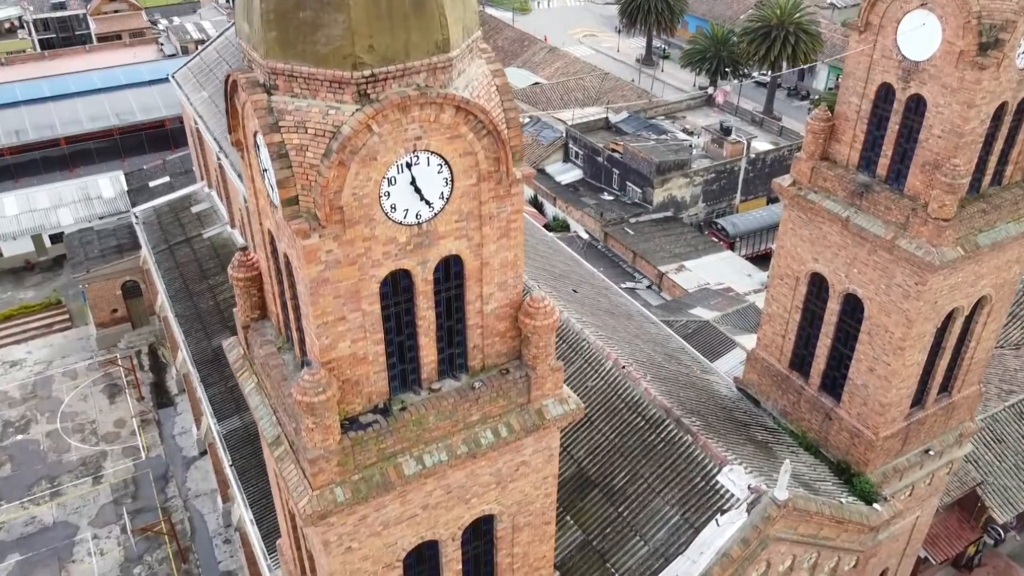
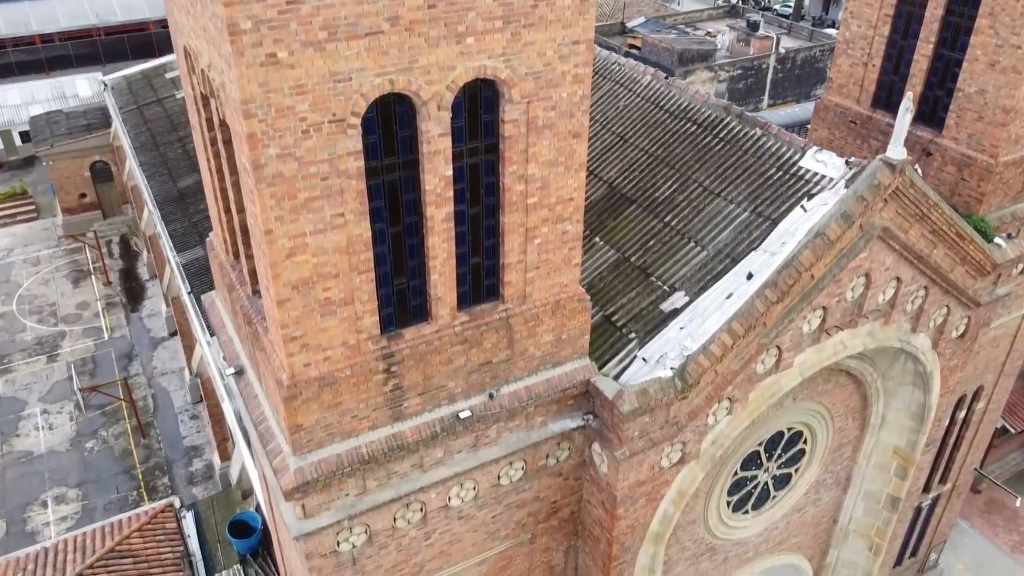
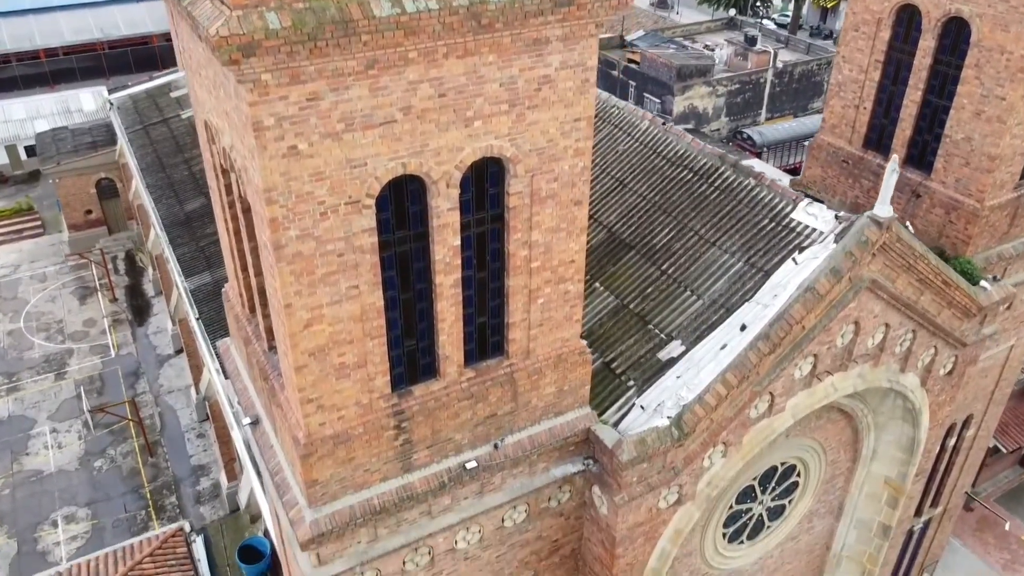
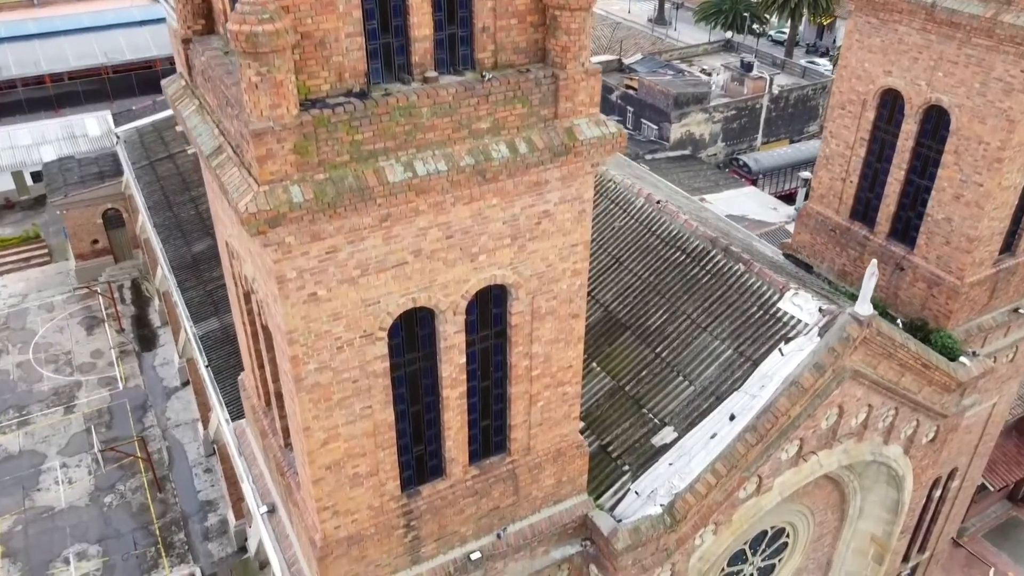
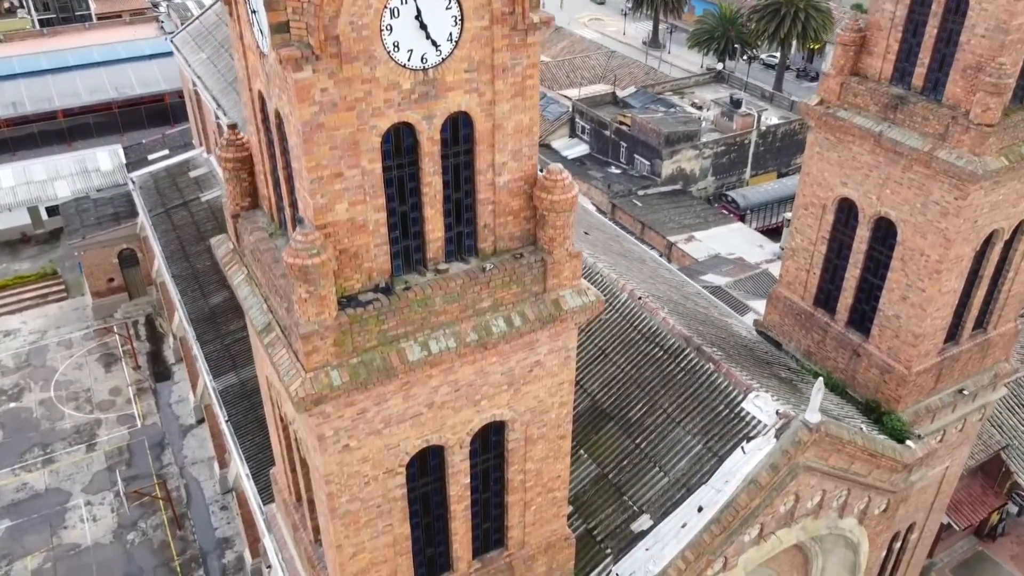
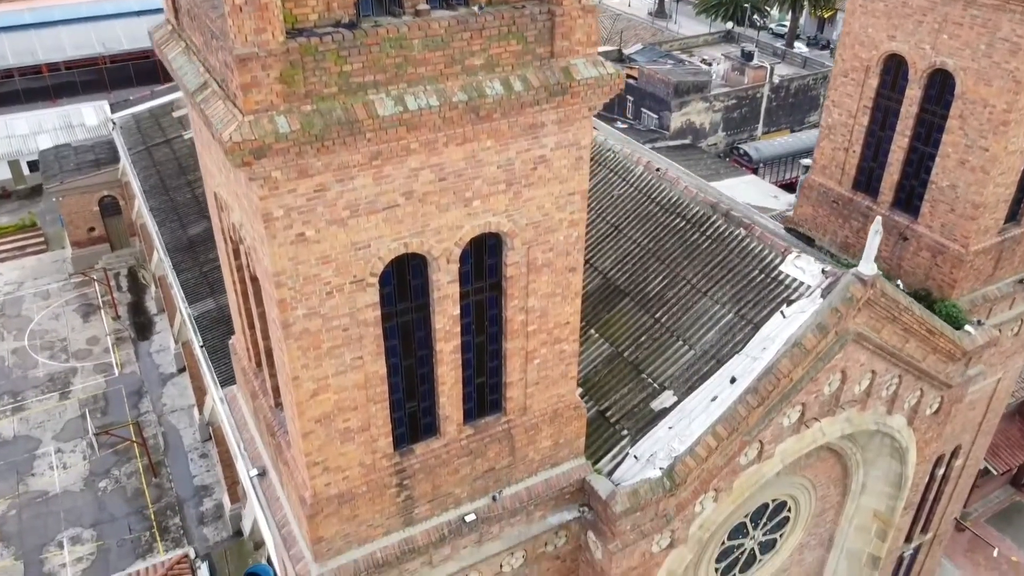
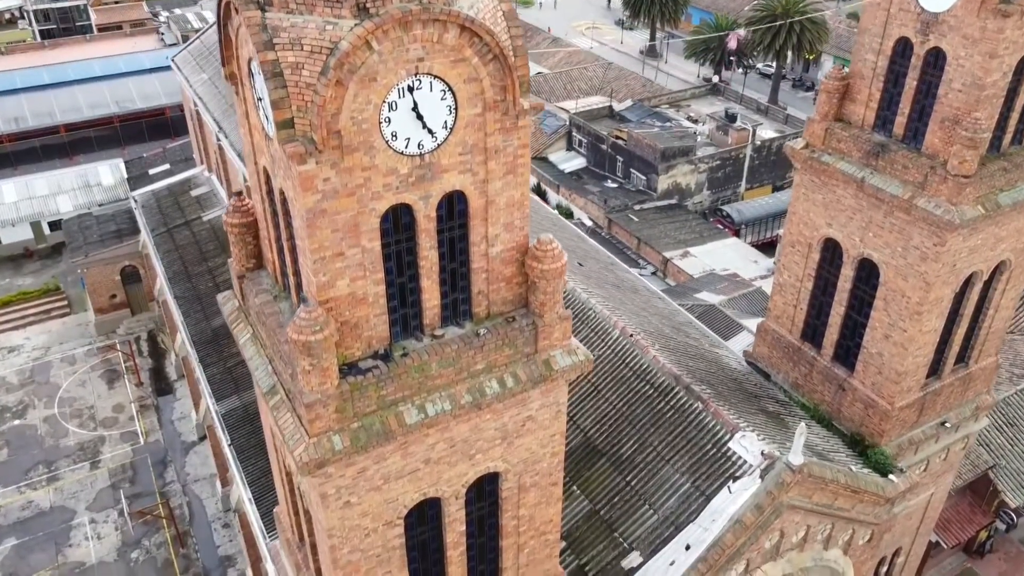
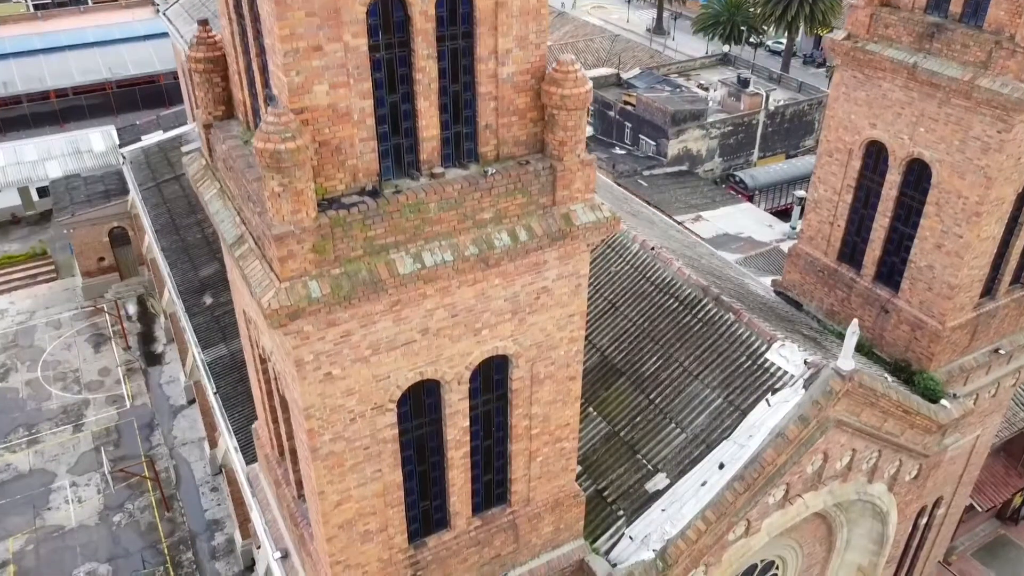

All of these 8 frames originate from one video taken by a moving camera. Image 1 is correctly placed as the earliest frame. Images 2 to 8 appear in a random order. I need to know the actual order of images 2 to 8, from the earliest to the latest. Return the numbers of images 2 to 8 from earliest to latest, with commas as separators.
7, 5, 8, 4, 6, 3, 2
